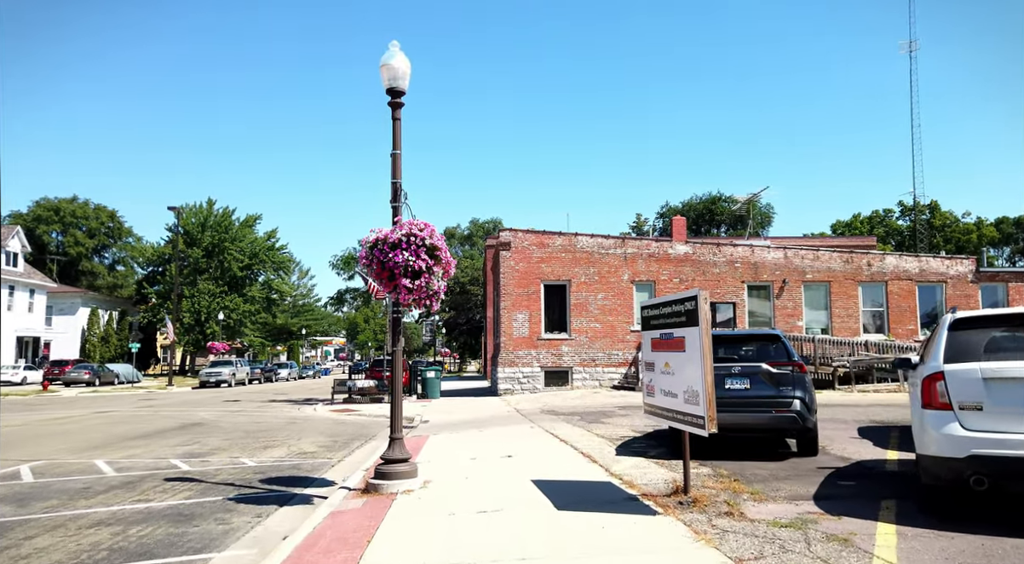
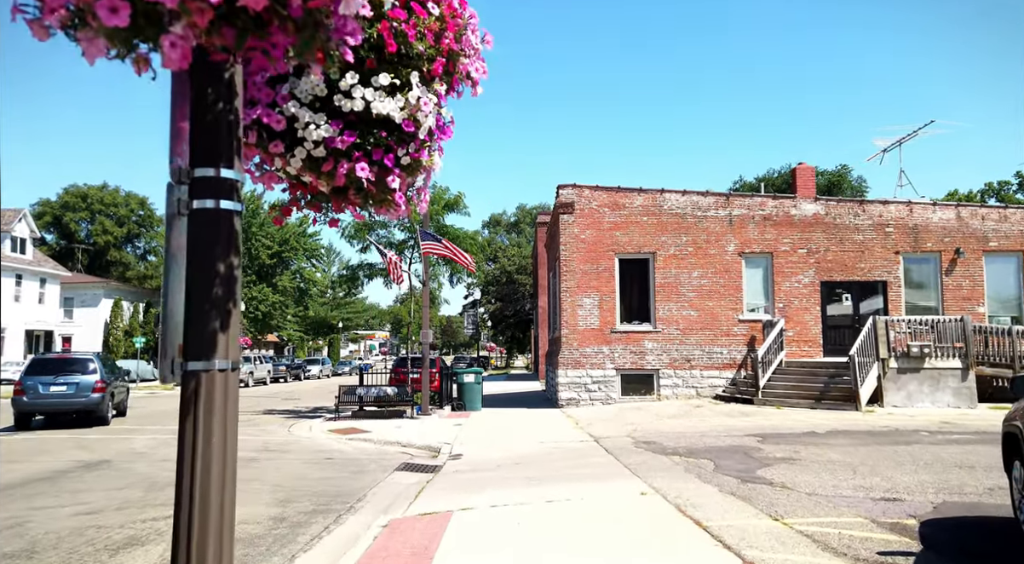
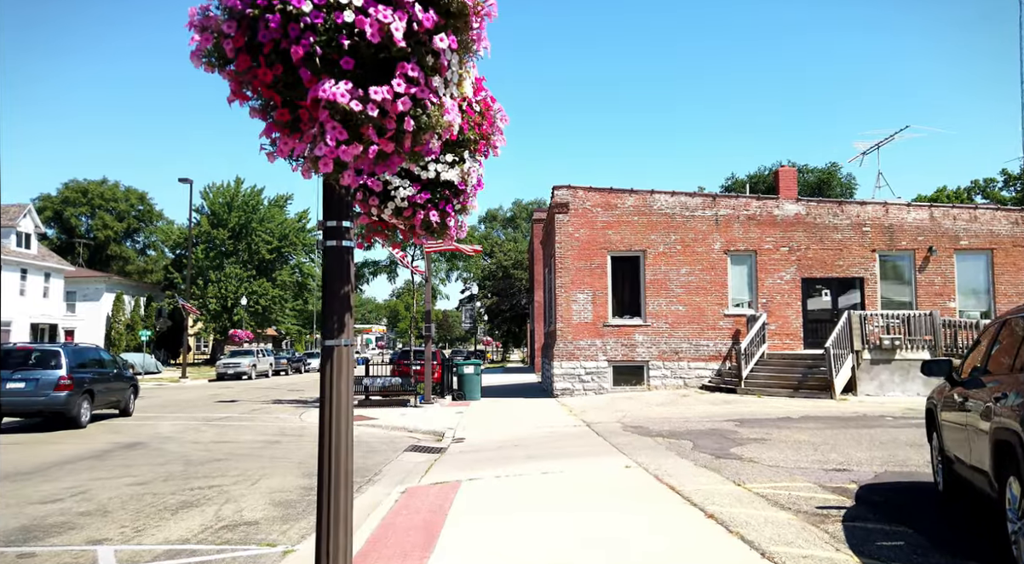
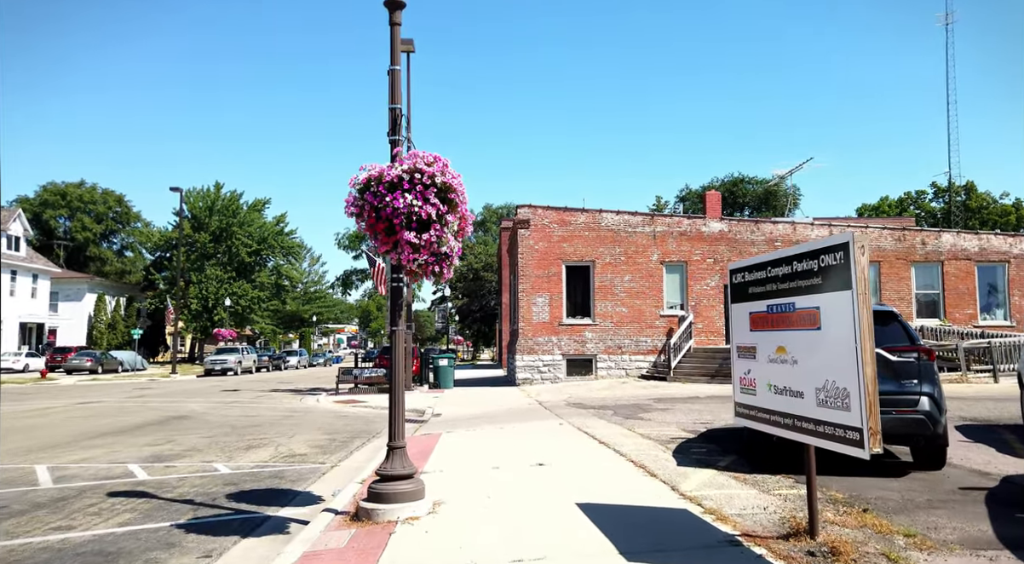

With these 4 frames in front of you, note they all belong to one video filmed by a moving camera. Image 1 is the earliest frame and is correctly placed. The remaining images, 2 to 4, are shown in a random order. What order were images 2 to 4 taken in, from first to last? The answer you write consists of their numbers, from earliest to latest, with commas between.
4, 3, 2
